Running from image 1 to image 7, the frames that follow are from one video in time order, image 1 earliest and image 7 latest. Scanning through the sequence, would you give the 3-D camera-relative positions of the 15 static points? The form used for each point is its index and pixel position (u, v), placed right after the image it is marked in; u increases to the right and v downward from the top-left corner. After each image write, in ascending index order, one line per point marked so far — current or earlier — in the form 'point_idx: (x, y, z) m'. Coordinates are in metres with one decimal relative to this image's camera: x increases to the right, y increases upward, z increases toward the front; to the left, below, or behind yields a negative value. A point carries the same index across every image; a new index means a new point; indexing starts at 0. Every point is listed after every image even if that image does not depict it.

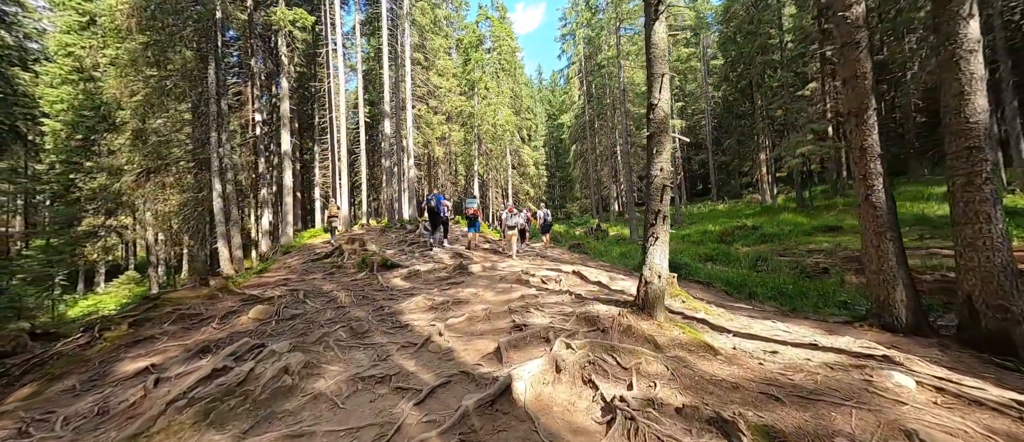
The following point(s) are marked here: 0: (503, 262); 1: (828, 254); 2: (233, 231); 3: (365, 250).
0: (-0.2, -1.0, +8.6) m
1: (+11.4, -1.2, +13.1) m
2: (-10.8, -0.4, +14.4) m
3: (-3.7, -0.8, +9.2) m
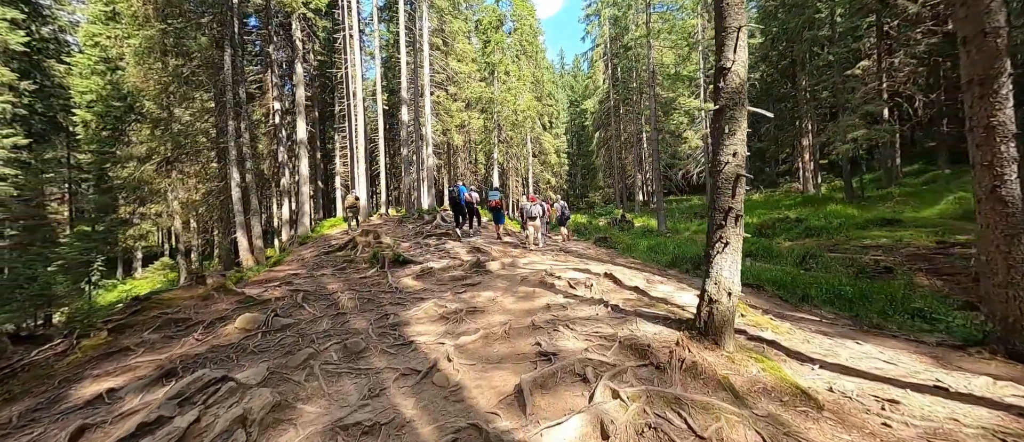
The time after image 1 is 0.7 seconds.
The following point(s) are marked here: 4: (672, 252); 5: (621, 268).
0: (+0.2, -0.8, +7.9) m
1: (+12.1, -0.9, +11.8) m
2: (-10.0, 0.0, +14.3) m
3: (-3.1, -0.6, +8.7) m
4: (+5.0, -1.0, +11.7) m
5: (+1.9, -0.8, +6.5) m
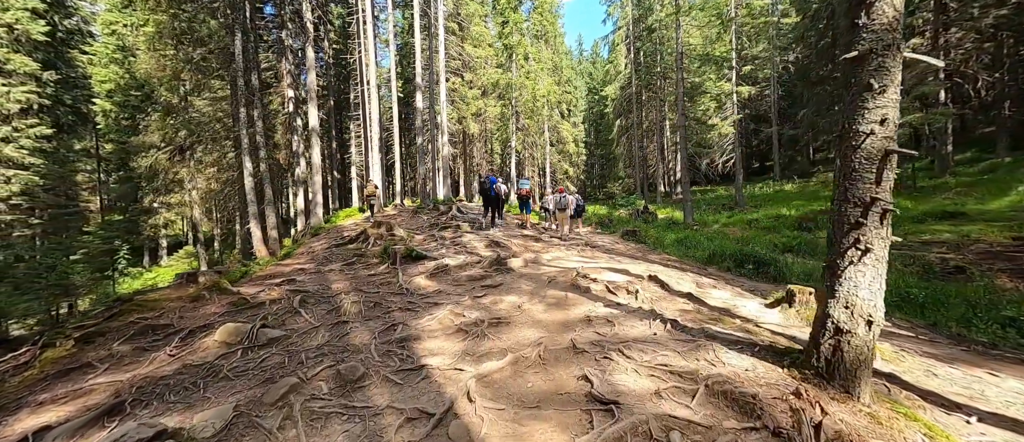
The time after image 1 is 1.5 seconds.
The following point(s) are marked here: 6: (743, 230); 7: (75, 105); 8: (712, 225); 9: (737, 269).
0: (+0.7, -0.7, +7.2) m
1: (+12.7, -0.7, +10.7) m
2: (-9.3, +0.4, +14.0) m
3: (-2.7, -0.4, +8.2) m
4: (+5.6, -0.8, +10.9) m
5: (+2.3, -0.7, +5.8) m
6: (+9.8, -0.4, +15.9) m
7: (-15.8, +4.2, +13.8) m
8: (+9.5, -0.2, +17.7) m
9: (+4.8, -1.0, +7.9) m
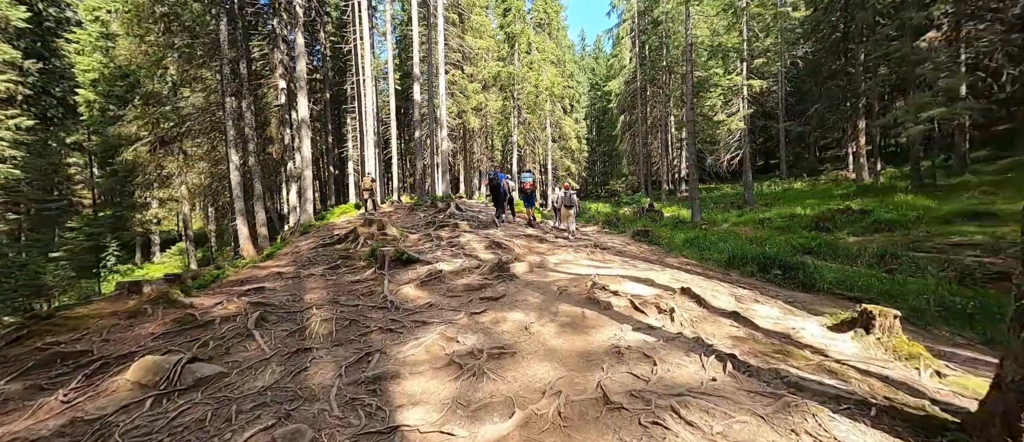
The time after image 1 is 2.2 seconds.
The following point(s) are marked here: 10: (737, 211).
0: (+0.7, -0.7, +6.6) m
1: (+12.7, -0.8, +10.0) m
2: (-9.2, +0.5, +13.3) m
3: (-2.6, -0.4, +7.5) m
4: (+5.7, -0.7, +10.2) m
5: (+2.4, -0.7, +5.1) m
6: (+9.9, -0.4, +15.2) m
7: (-15.7, +4.4, +13.1) m
8: (+9.5, -0.1, +17.0) m
9: (+4.9, -1.0, +7.2) m
10: (+11.8, +0.5, +19.4) m
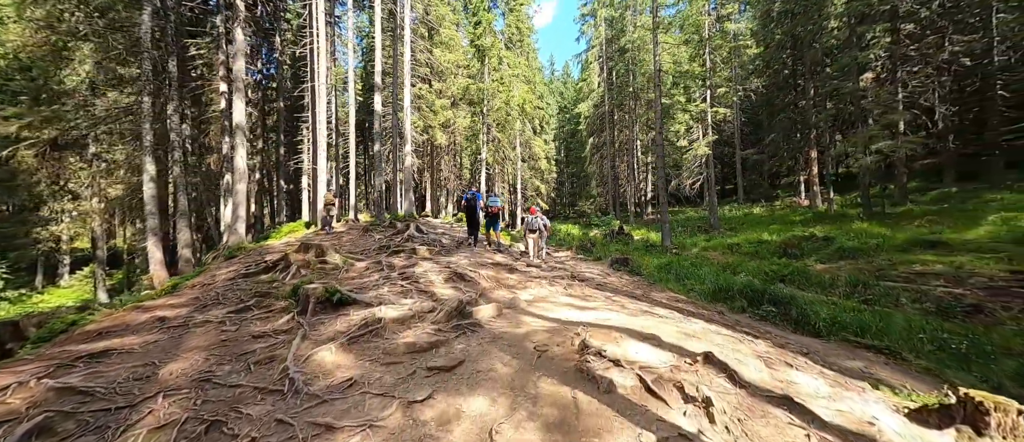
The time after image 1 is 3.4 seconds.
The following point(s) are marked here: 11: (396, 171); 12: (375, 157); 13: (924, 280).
0: (+0.2, -1.1, +5.5) m
1: (+11.9, -1.6, +10.0) m
2: (-10.3, -0.1, +11.5) m
3: (-3.2, -0.8, +6.2) m
4: (+4.8, -1.4, +9.6) m
5: (+1.9, -1.1, +4.2) m
6: (+8.5, -1.4, +15.0) m
7: (-16.7, +3.9, +10.8) m
8: (+8.0, -1.2, +16.7) m
9: (+4.2, -1.6, +6.6) m
10: (+10.0, -0.8, +19.4) m
11: (-6.1, +2.6, +19.5) m
12: (-6.8, +3.2, +18.6) m
13: (+11.6, -1.7, +10.5) m
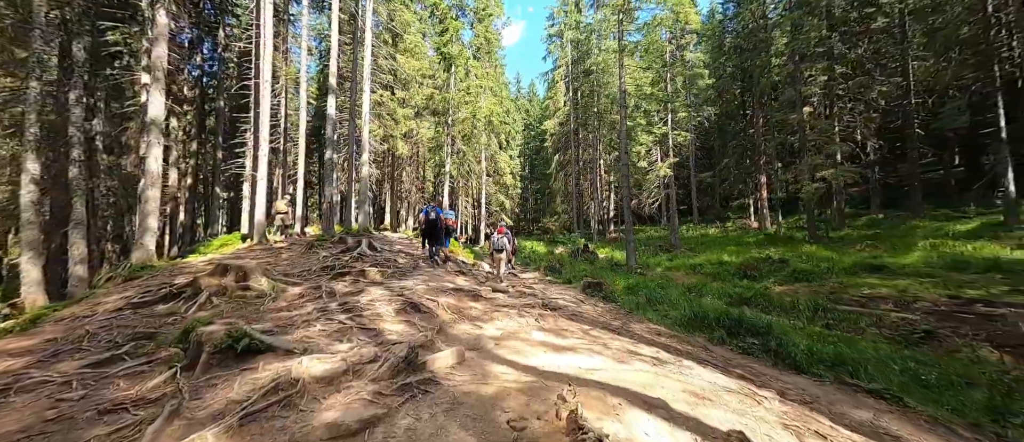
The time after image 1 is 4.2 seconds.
0: (-0.3, -1.4, +4.7) m
1: (+10.8, -2.3, +10.3) m
2: (-11.3, -0.4, +9.6) m
3: (-3.7, -1.0, +5.1) m
4: (+3.9, -2.0, +9.2) m
5: (+1.6, -1.4, +3.6) m
6: (+7.0, -2.2, +15.0) m
7: (-17.5, +3.8, +8.4) m
8: (+6.3, -2.1, +16.7) m
9: (+3.6, -2.0, +6.1) m
10: (+8.1, -1.8, +19.5) m
11: (-7.9, +1.9, +18.1) m
12: (-8.5, +2.6, +17.2) m
13: (+10.5, -2.4, +10.8) m
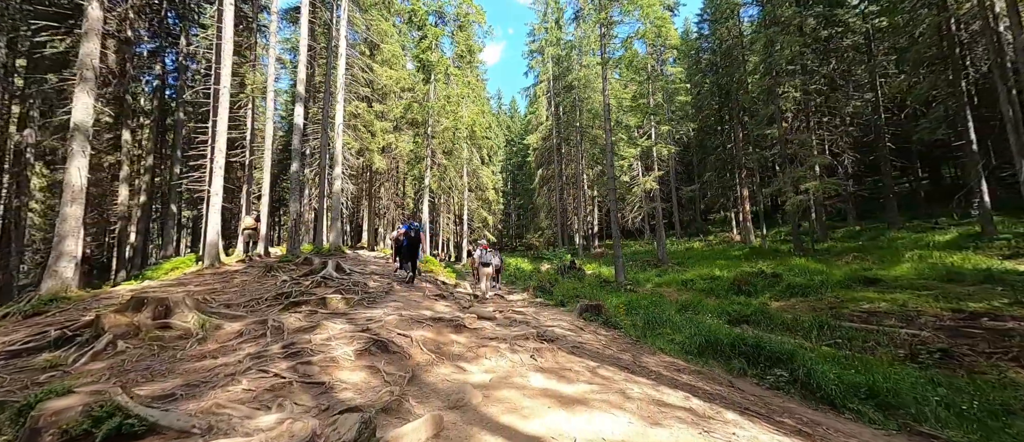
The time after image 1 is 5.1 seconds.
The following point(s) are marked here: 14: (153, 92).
0: (-0.4, -1.6, +3.8) m
1: (+10.5, -2.6, +9.9) m
2: (-11.6, -0.9, +8.1) m
3: (-3.8, -1.3, +3.9) m
4: (+3.6, -2.3, +8.4) m
5: (+1.6, -1.5, +2.7) m
6: (+6.4, -2.8, +14.3) m
7: (-17.9, +3.2, +6.8) m
8: (+5.7, -2.8, +16.0) m
9: (+3.5, -2.2, +5.3) m
10: (+7.3, -2.5, +18.9) m
11: (-8.7, +1.1, +16.9) m
12: (-9.3, +1.8, +15.9) m
13: (+10.2, -2.7, +10.3) m
14: (-18.6, +6.7, +19.4) m
